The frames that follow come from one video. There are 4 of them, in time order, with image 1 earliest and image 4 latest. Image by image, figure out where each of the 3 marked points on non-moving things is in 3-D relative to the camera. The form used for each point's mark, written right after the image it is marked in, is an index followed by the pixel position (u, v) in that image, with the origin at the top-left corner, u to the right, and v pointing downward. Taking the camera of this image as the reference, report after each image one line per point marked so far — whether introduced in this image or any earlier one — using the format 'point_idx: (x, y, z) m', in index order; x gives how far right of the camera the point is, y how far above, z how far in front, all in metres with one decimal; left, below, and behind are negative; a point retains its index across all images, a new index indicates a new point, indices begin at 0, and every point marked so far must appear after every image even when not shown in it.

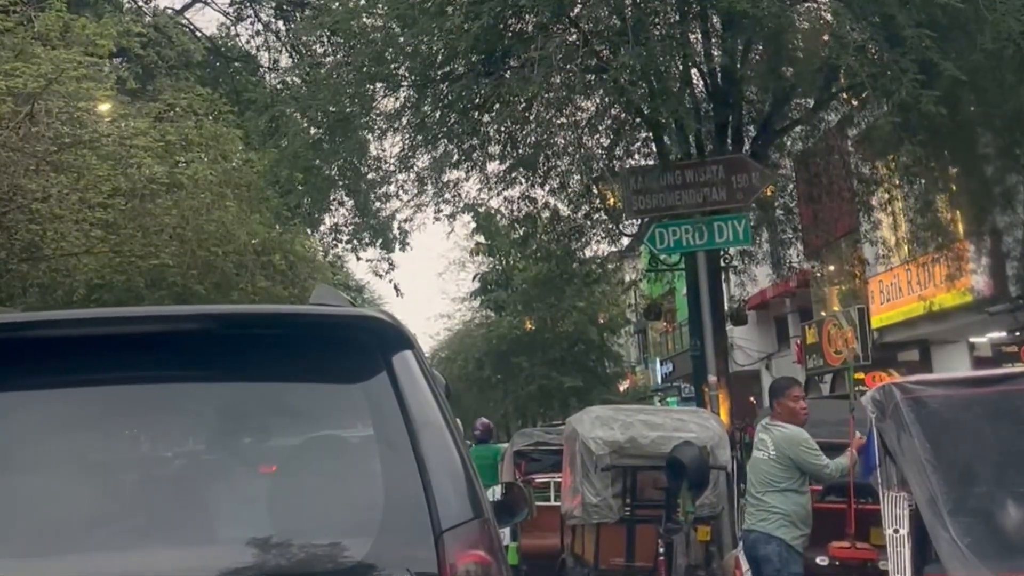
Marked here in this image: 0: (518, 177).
0: (+0.1, +1.1, +13.5) m
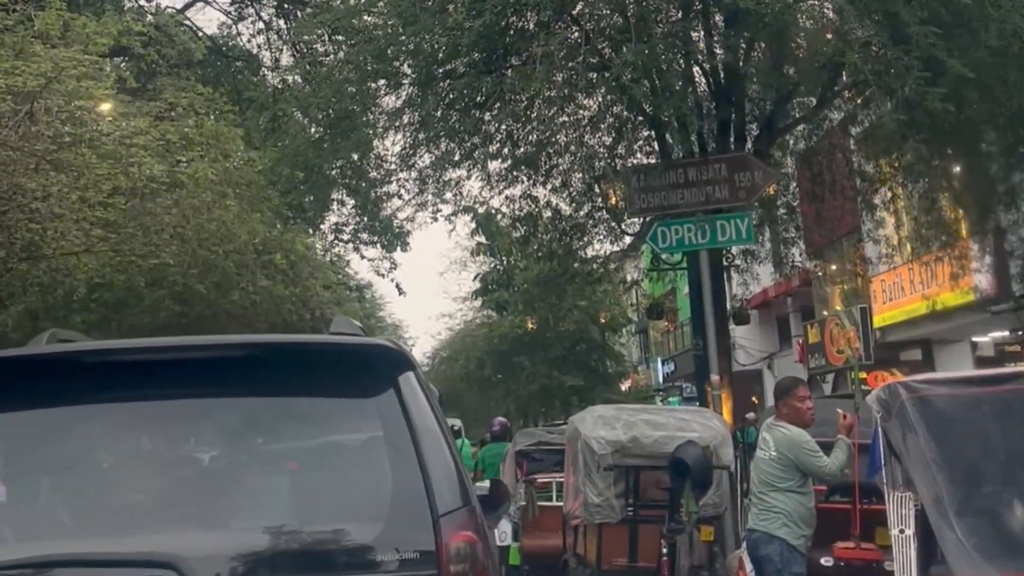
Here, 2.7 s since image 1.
0: (+0.1, +1.1, +13.4) m
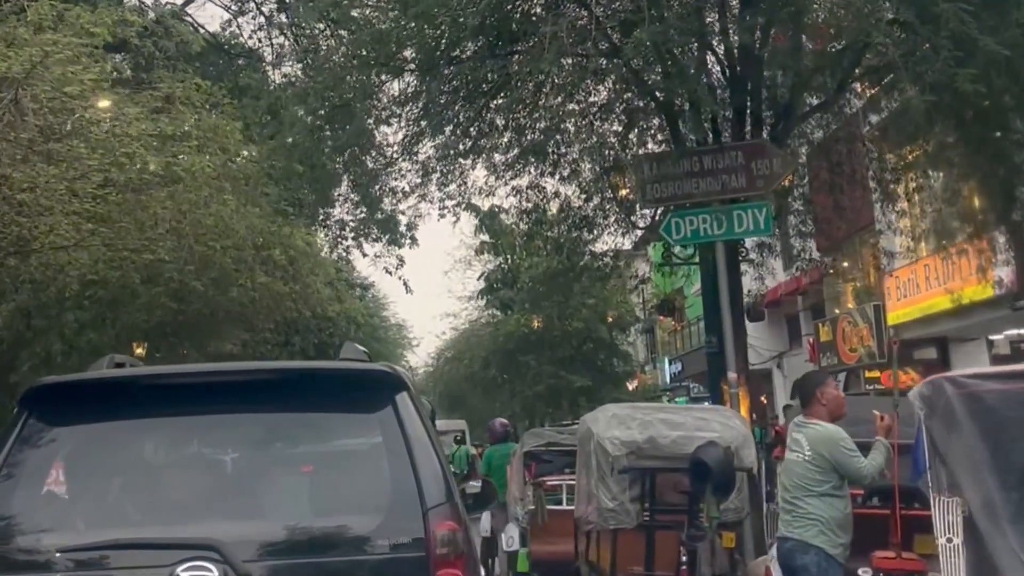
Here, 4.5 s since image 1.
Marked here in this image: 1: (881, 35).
0: (+0.1, +1.2, +12.9) m
1: (+2.9, +2.0, +10.5) m
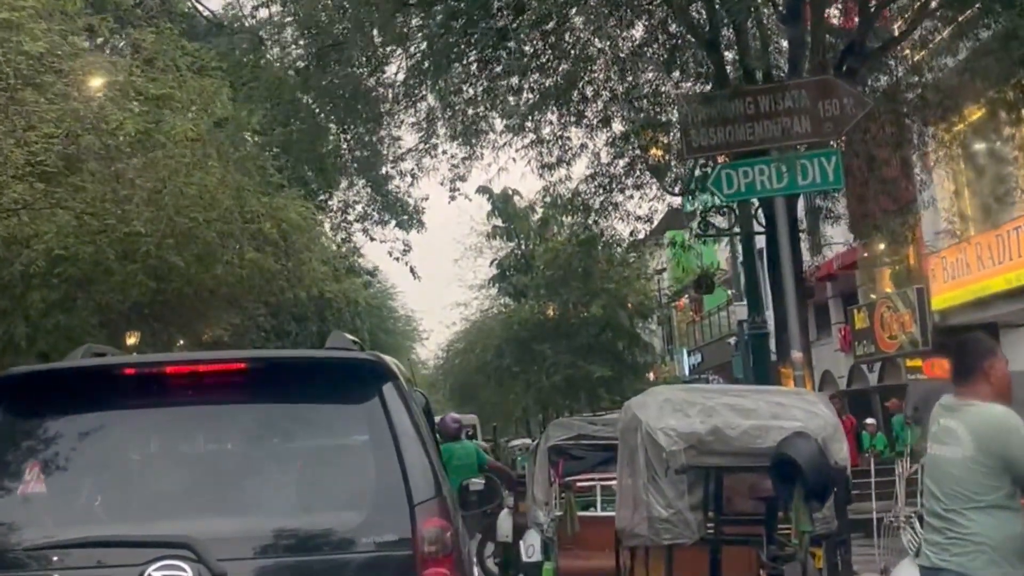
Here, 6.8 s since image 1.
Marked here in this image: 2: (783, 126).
0: (+0.3, +1.4, +11.2) m
1: (+3.0, +2.2, +8.8) m
2: (+1.7, +1.0, +8.5) m
